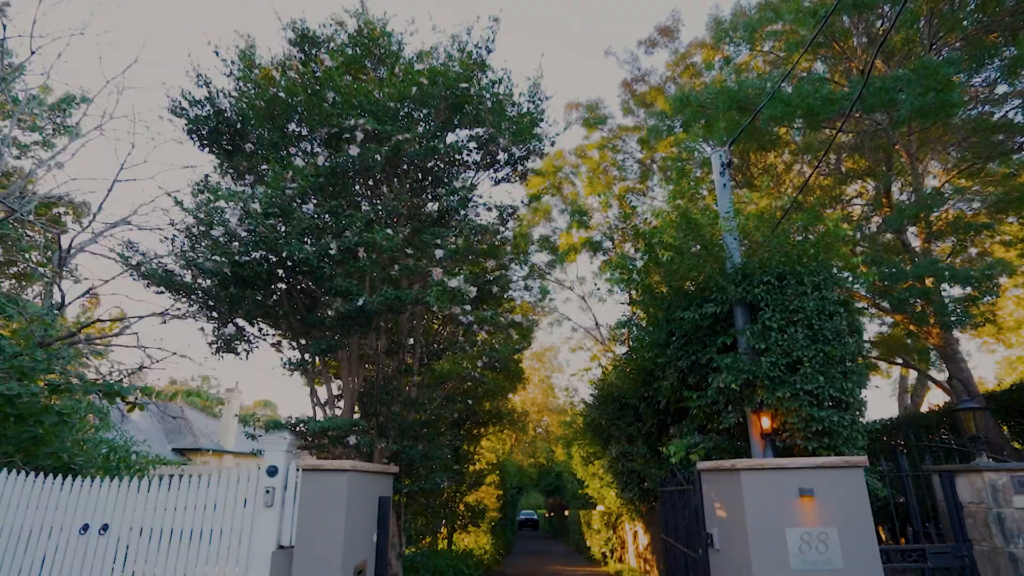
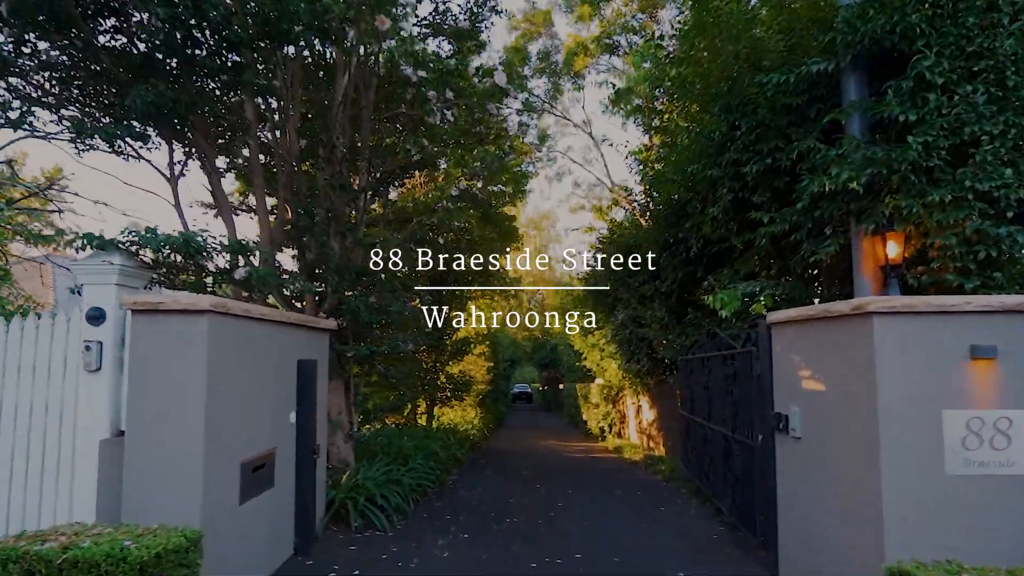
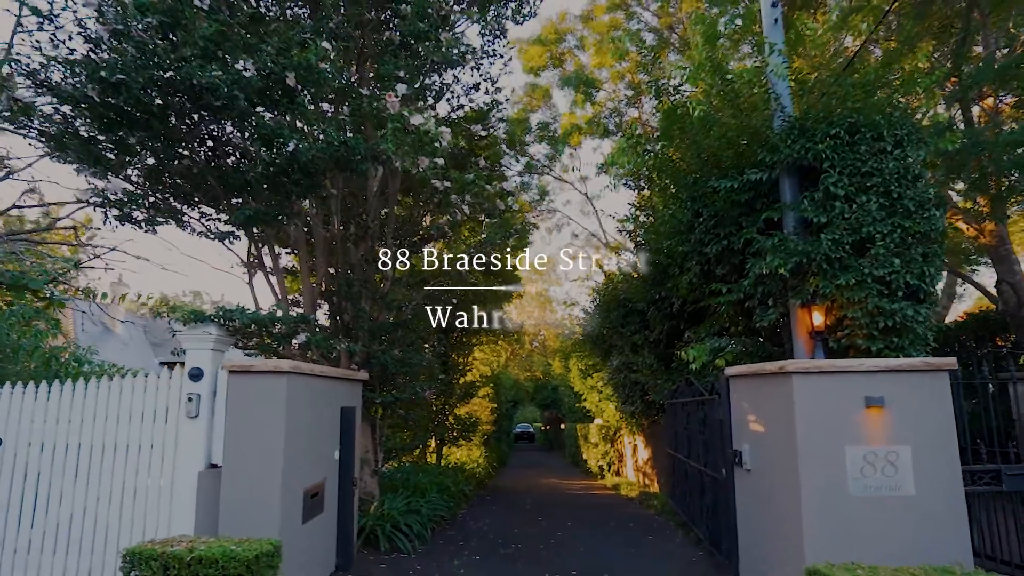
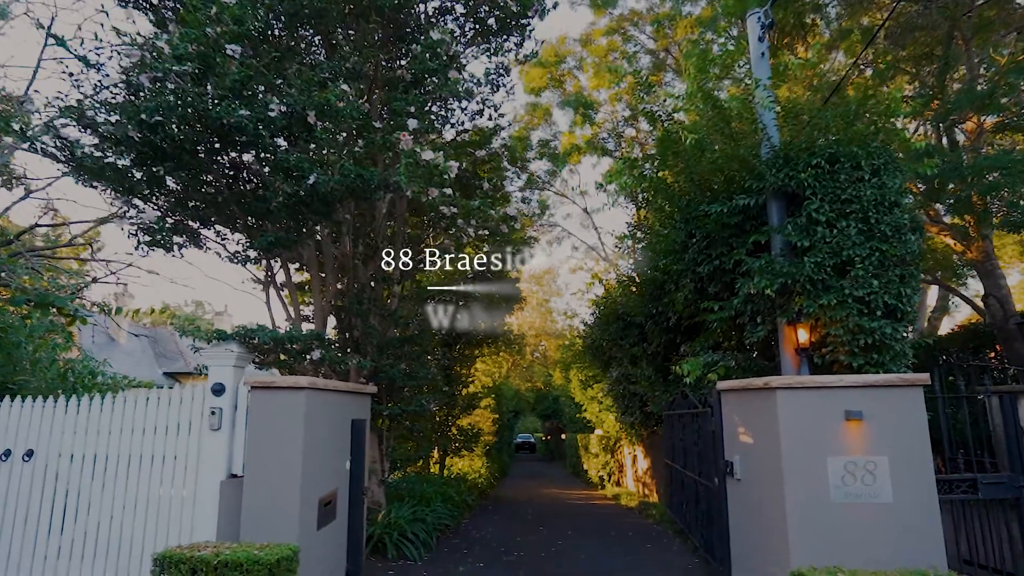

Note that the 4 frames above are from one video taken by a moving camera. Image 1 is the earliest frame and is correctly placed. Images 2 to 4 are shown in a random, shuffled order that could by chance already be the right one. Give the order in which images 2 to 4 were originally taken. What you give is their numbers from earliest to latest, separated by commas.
4, 3, 2
